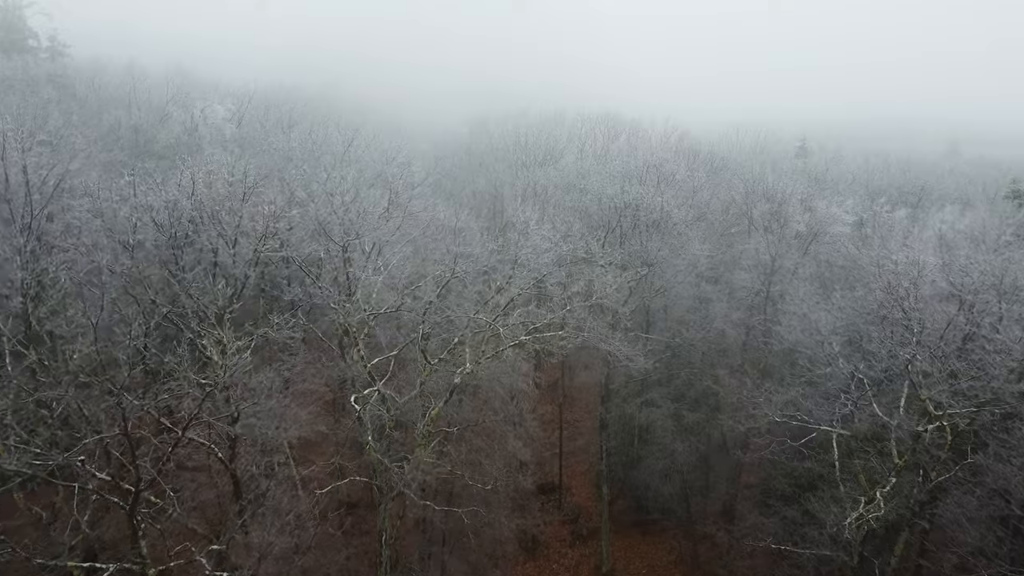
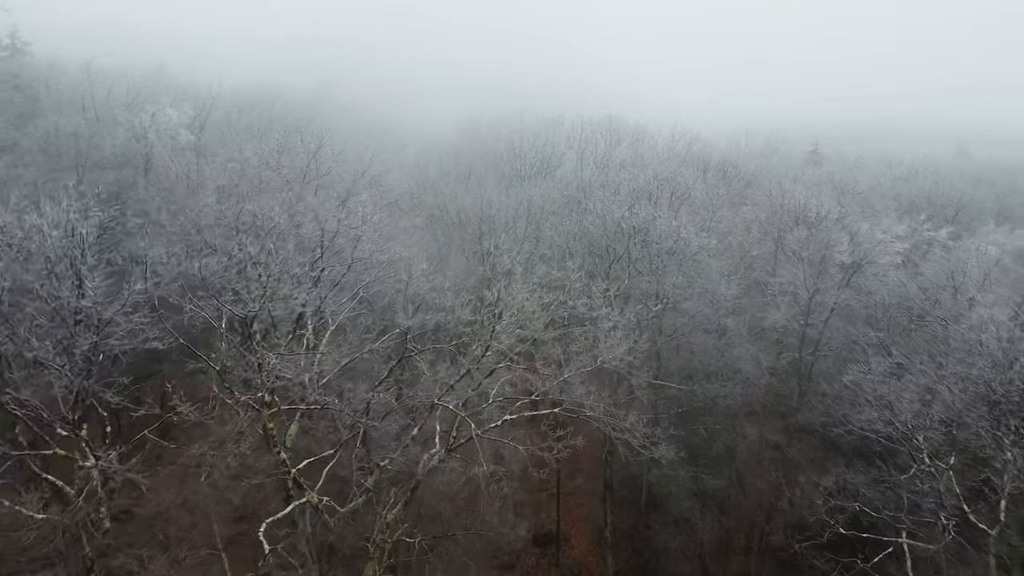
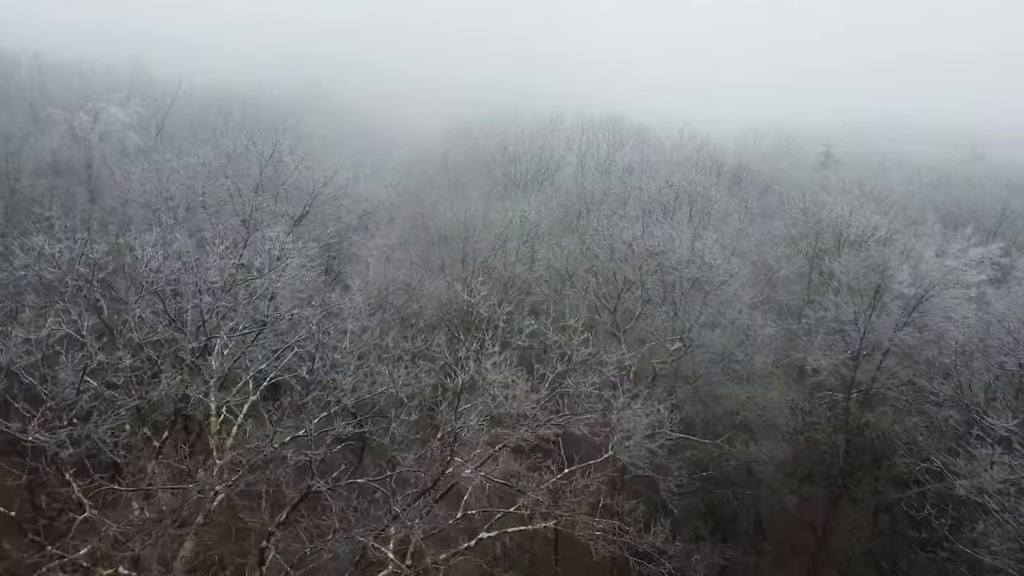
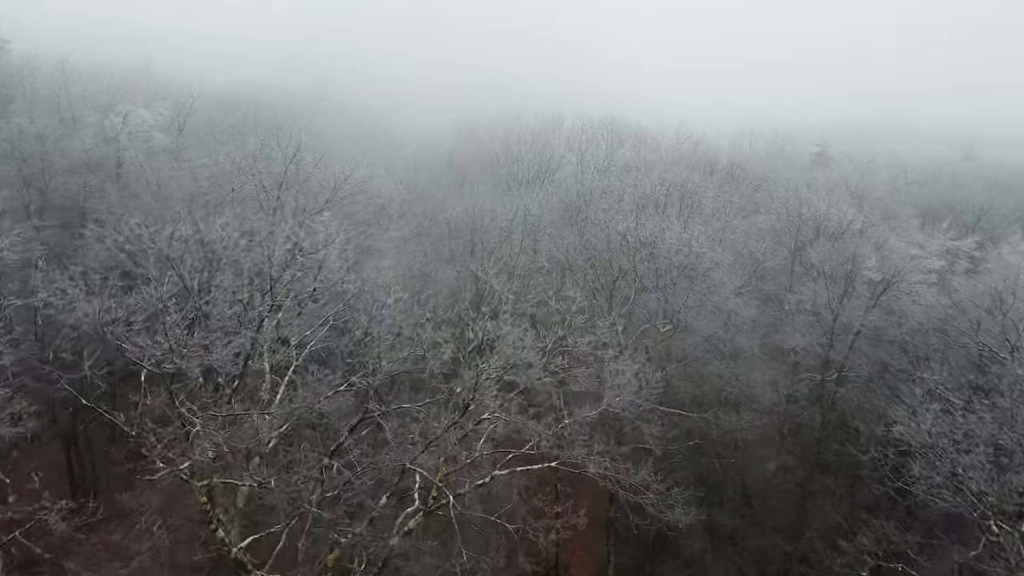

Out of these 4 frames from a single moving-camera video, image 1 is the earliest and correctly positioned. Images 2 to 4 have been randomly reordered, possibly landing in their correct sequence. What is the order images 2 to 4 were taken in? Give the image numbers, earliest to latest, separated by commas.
2, 4, 3
